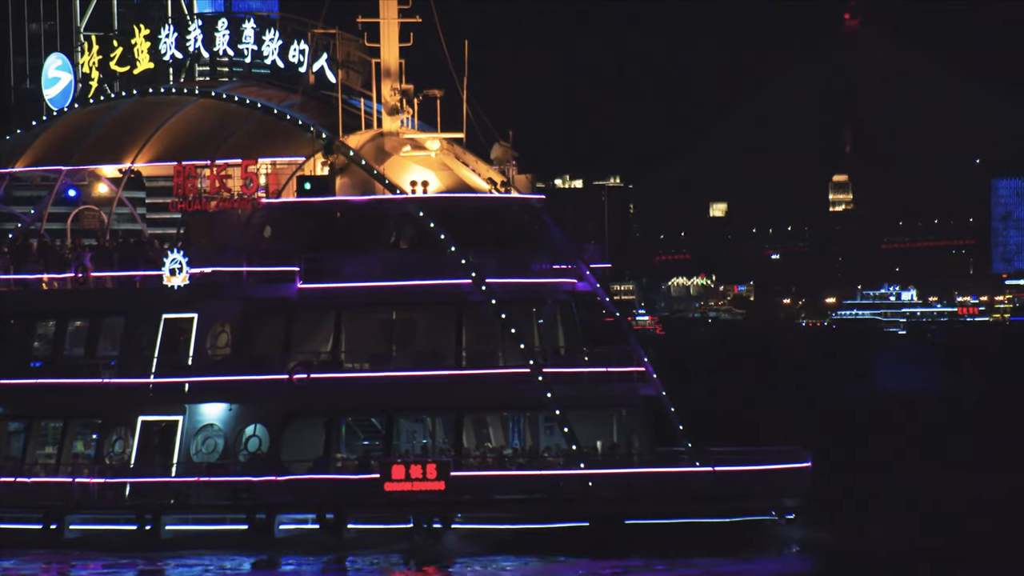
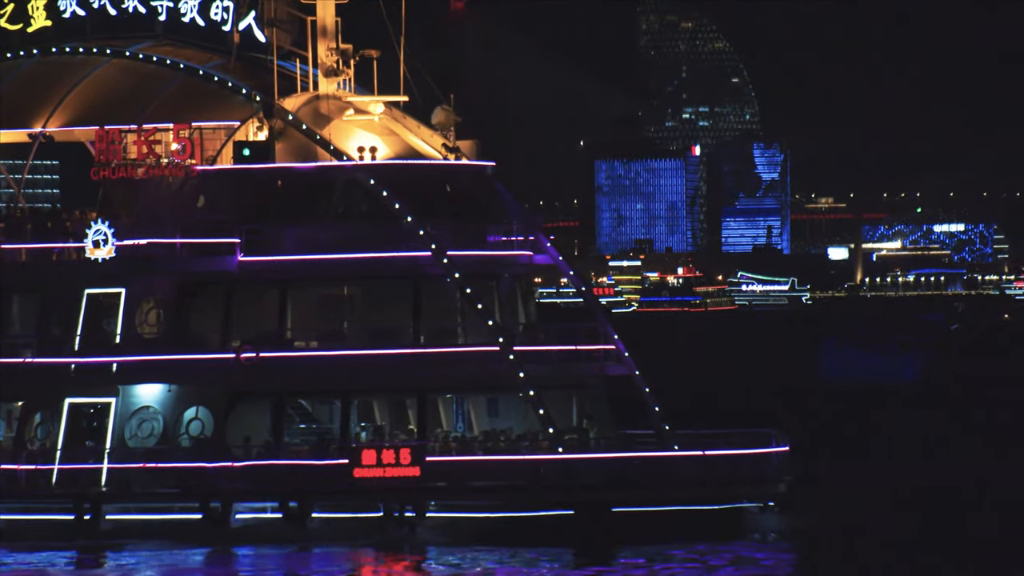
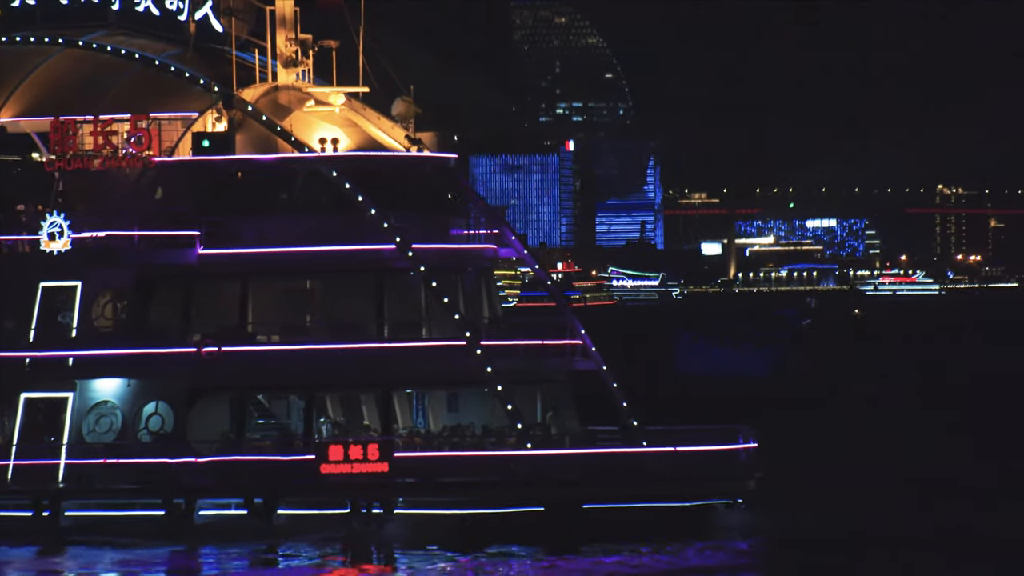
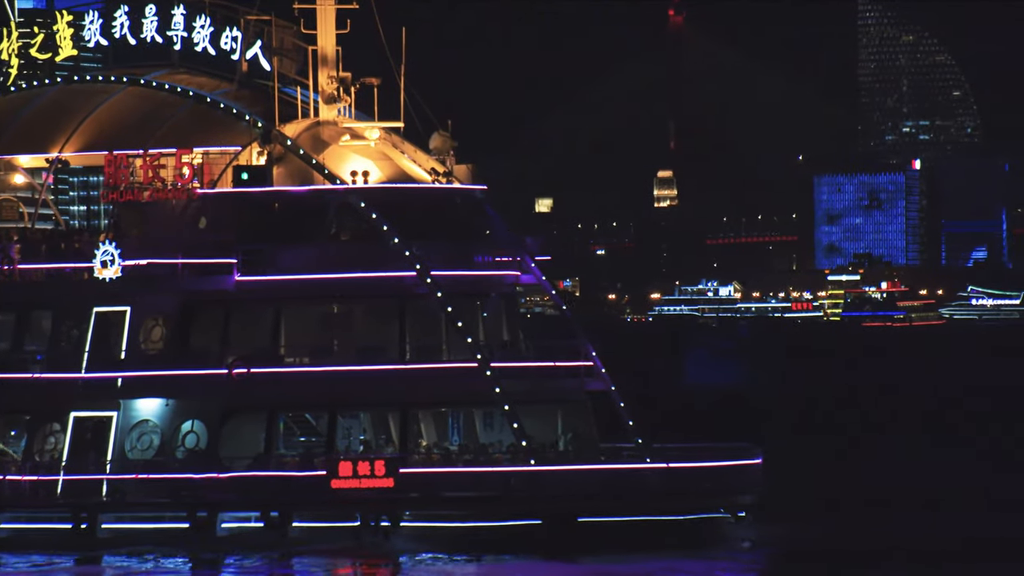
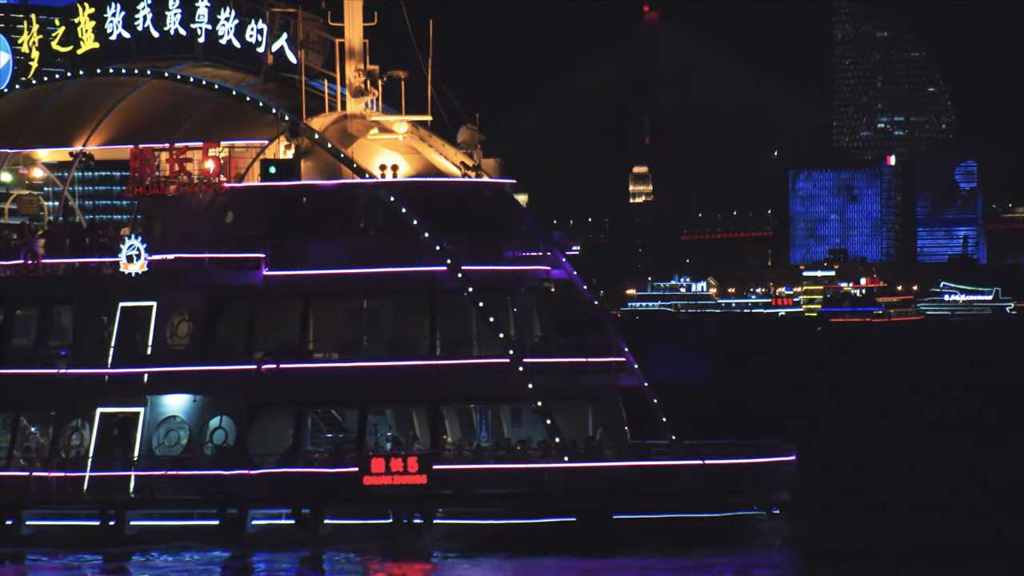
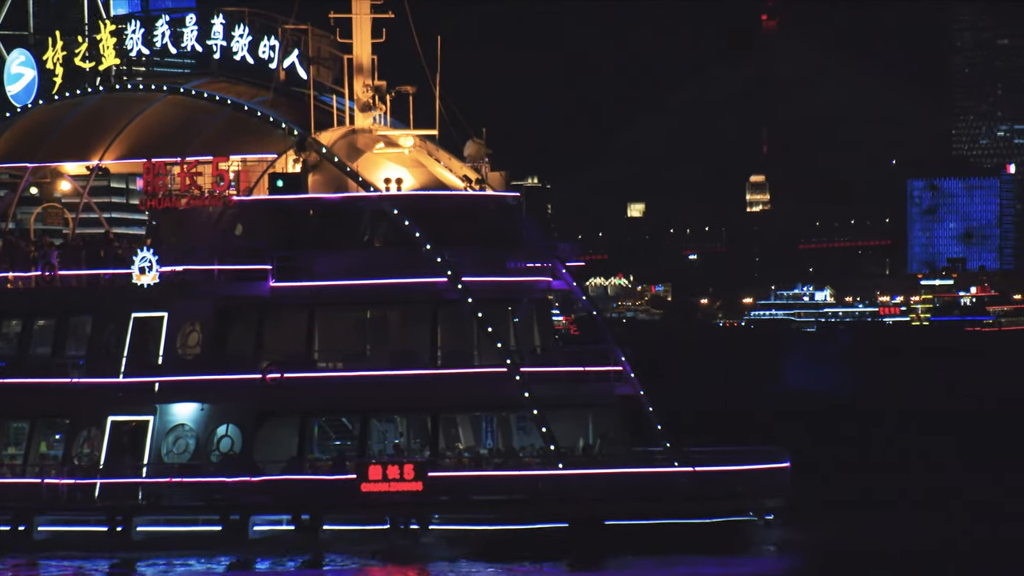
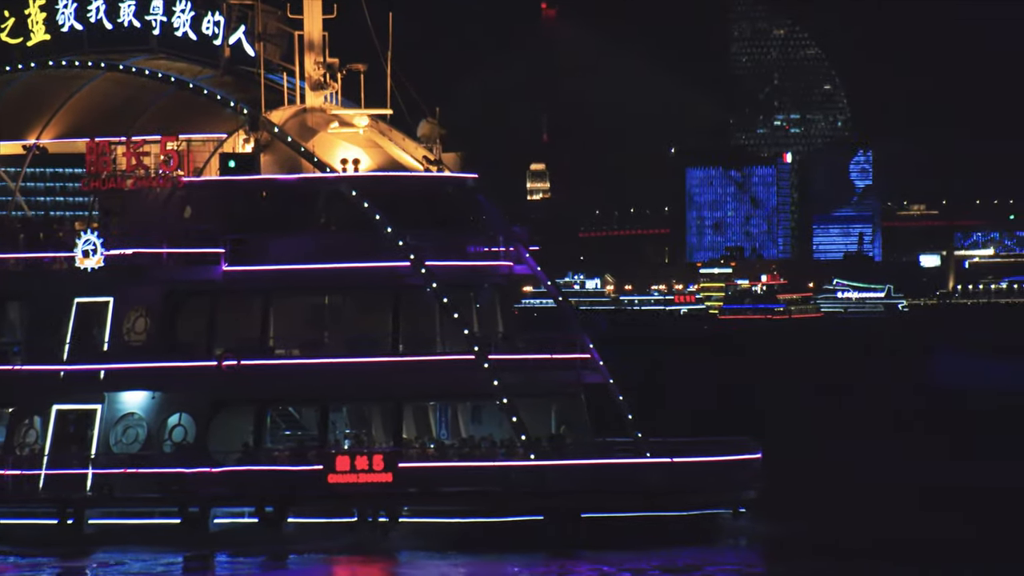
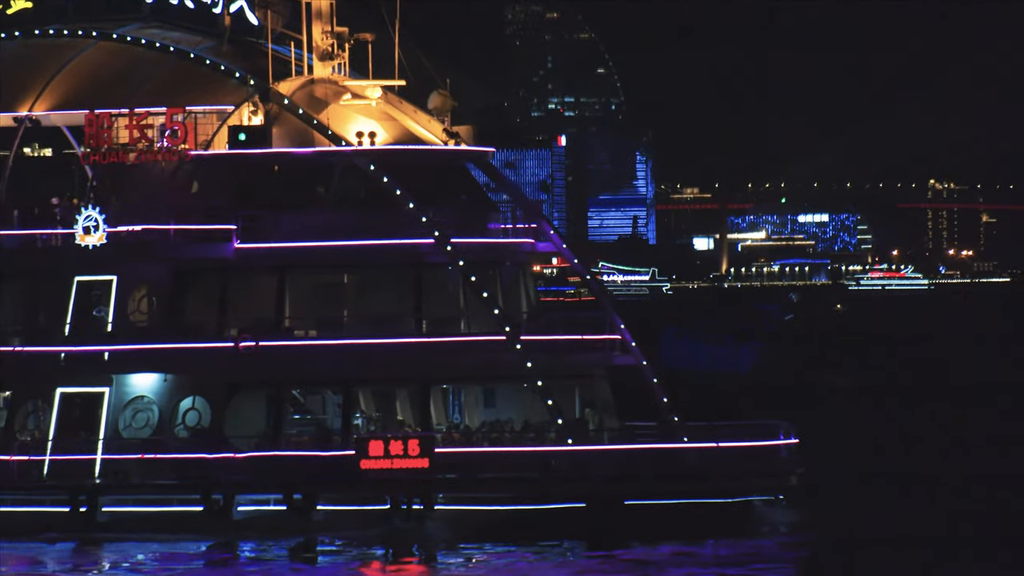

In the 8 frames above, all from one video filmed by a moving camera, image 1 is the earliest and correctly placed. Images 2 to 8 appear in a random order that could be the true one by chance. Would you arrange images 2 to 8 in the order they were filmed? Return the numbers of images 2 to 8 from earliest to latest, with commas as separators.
6, 4, 5, 7, 2, 3, 8
